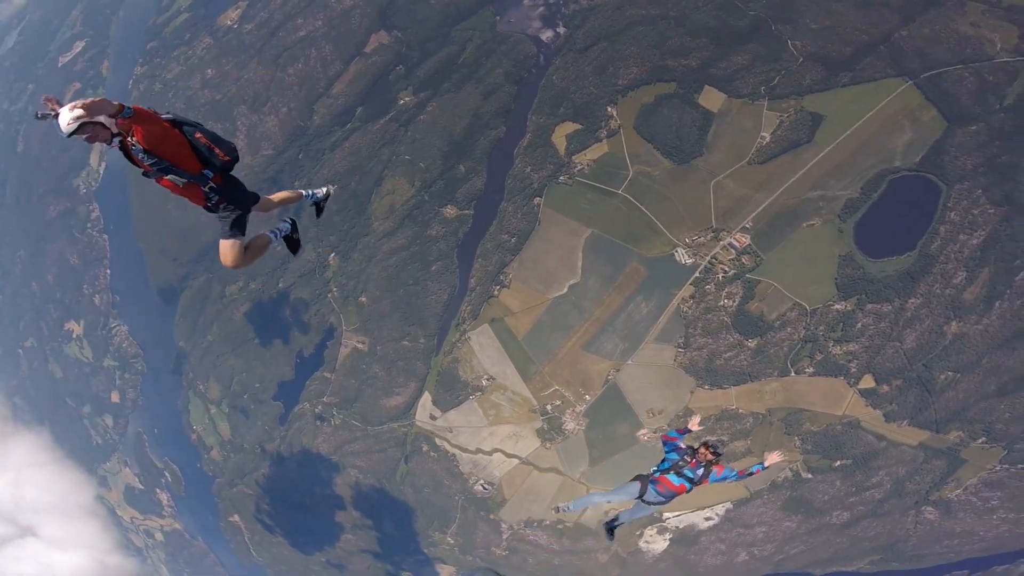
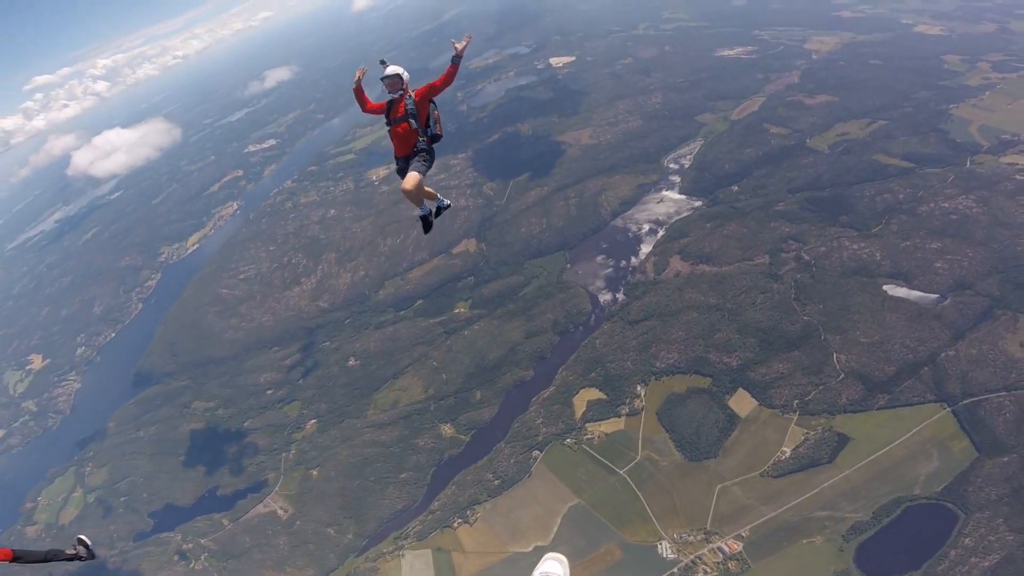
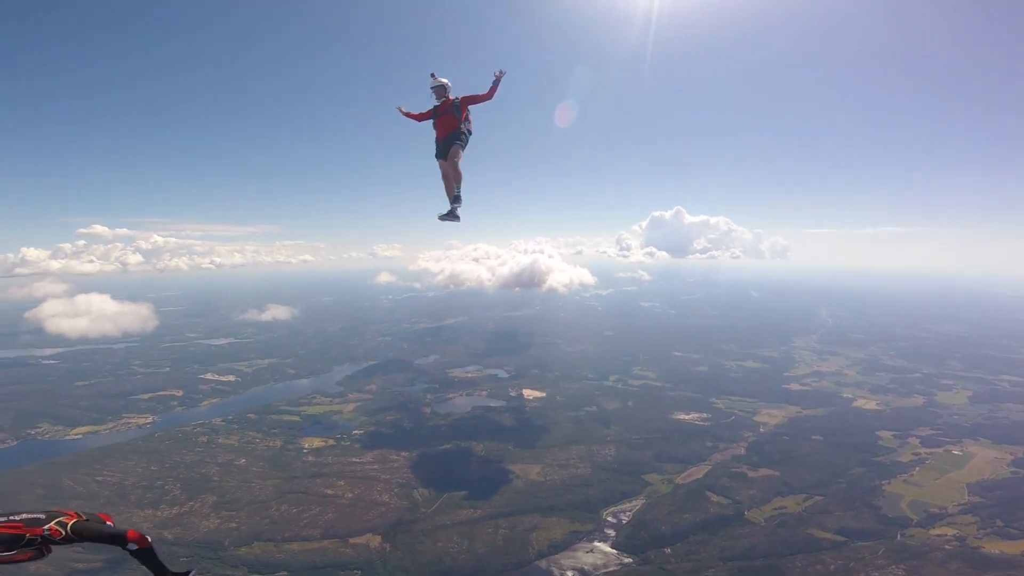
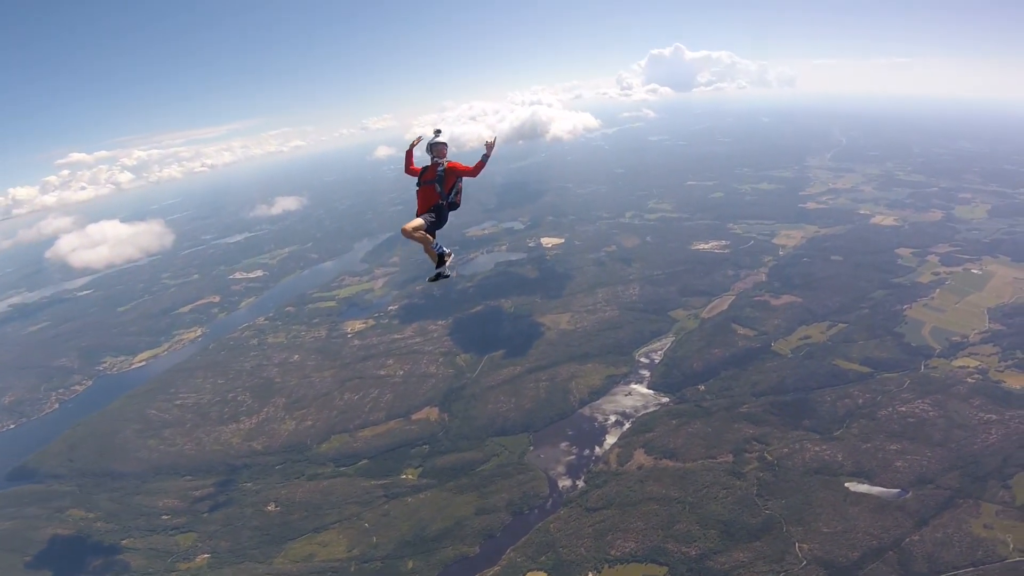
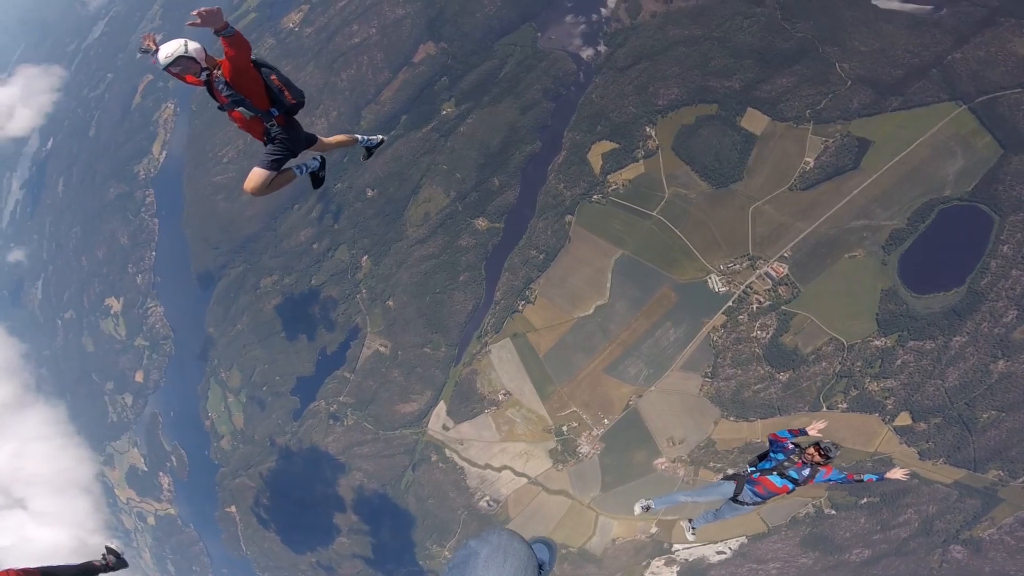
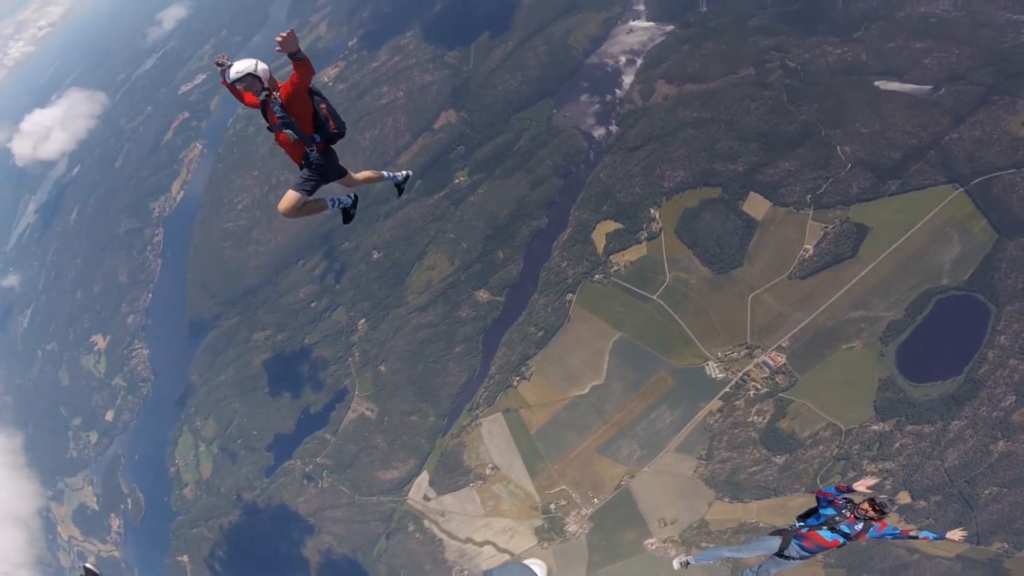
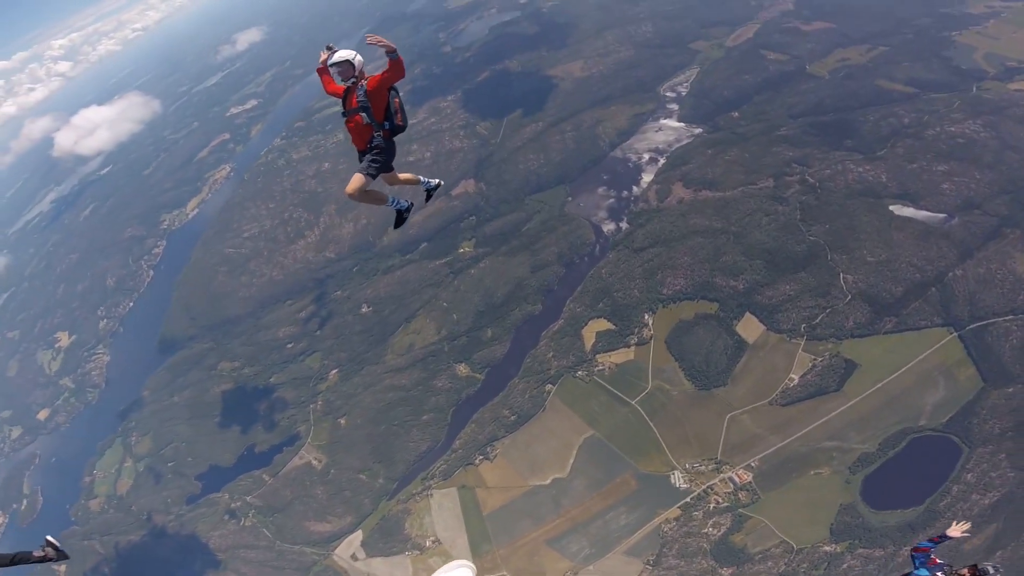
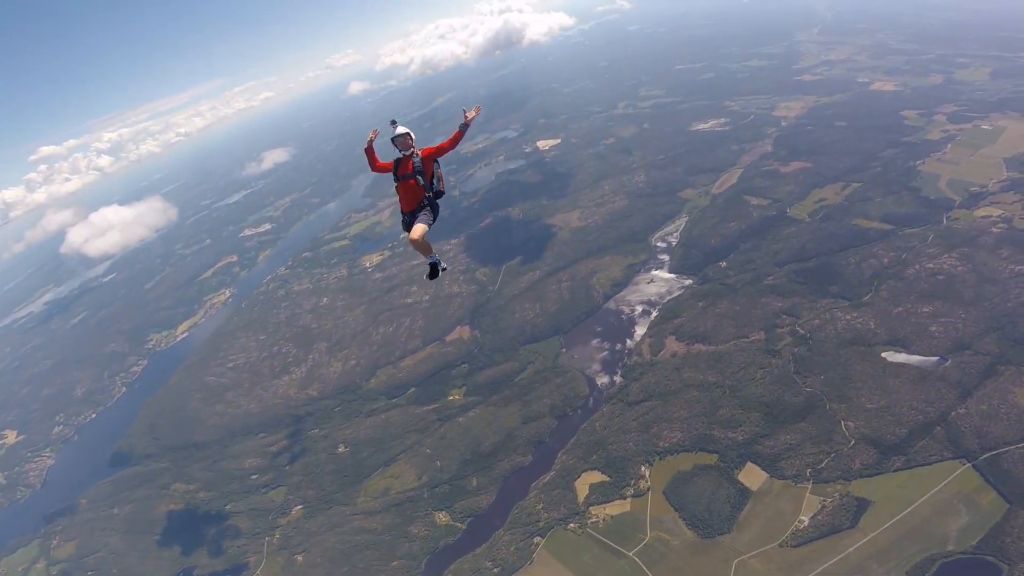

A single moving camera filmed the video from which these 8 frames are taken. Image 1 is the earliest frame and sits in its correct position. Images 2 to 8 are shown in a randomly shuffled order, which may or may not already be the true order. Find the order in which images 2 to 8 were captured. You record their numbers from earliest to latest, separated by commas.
5, 6, 7, 2, 8, 4, 3
